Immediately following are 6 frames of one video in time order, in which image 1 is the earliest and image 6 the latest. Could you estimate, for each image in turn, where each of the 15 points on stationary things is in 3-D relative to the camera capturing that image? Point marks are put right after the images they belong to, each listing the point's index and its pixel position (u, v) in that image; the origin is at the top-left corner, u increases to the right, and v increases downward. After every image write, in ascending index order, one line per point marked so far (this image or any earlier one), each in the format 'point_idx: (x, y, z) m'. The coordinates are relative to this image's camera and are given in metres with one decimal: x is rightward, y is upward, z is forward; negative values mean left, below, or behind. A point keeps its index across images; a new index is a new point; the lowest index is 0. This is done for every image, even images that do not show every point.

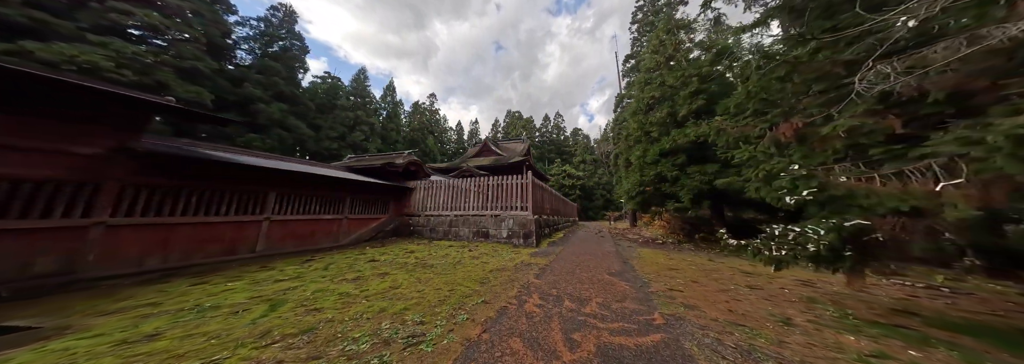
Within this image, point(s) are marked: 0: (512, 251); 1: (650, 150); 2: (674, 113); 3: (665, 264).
0: (0.0, -2.0, +6.3) m
1: (+4.4, +1.0, +6.8) m
2: (+5.3, +2.2, +6.9) m
3: (+3.2, -1.7, +4.5) m
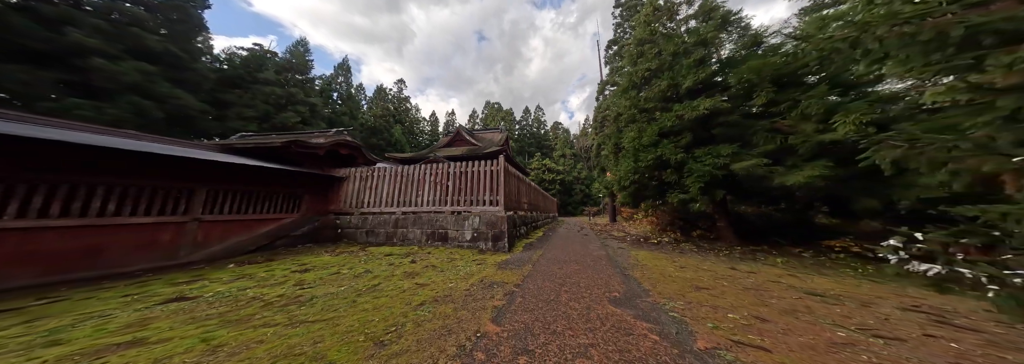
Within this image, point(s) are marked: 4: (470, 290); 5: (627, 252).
0: (-0.8, -1.7, +4.7) m
1: (+3.5, +1.3, +5.6) m
2: (+4.4, +2.5, +5.8) m
3: (+2.5, -1.4, +3.2) m
4: (-0.6, -1.4, +2.8) m
5: (+3.0, -1.8, +5.6) m
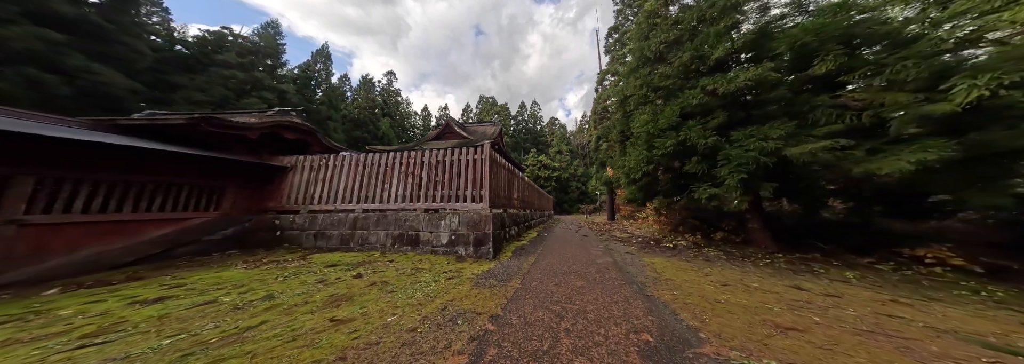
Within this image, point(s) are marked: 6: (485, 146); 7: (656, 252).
0: (-1.1, -1.5, +3.6) m
1: (+3.2, +1.5, +4.6) m
2: (+4.1, +2.7, +4.8) m
3: (+2.3, -1.2, +2.1) m
4: (-0.8, -1.2, +1.8) m
5: (+2.7, -1.6, +4.6) m
6: (-0.7, +0.9, +5.3) m
7: (+3.3, -1.6, +4.8) m
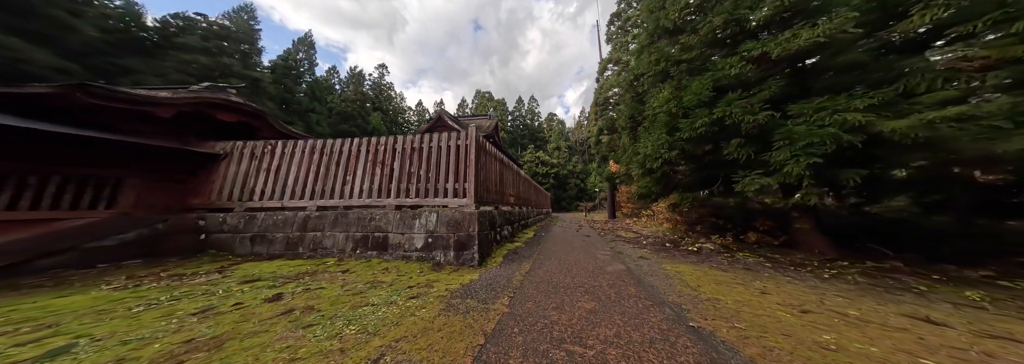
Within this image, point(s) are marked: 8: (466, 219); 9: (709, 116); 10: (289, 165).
0: (-1.3, -1.3, +2.7) m
1: (+3.1, +1.7, +3.7) m
2: (+3.9, +2.9, +3.9) m
3: (+2.1, -1.0, +1.3) m
4: (-1.0, -1.1, +0.9) m
5: (+2.5, -1.4, +3.8) m
6: (-0.9, +1.1, +4.4) m
7: (+3.1, -1.4, +4.0) m
8: (-0.8, -0.7, +3.8) m
9: (+3.0, +1.0, +3.2) m
10: (-4.0, +0.3, +3.9) m
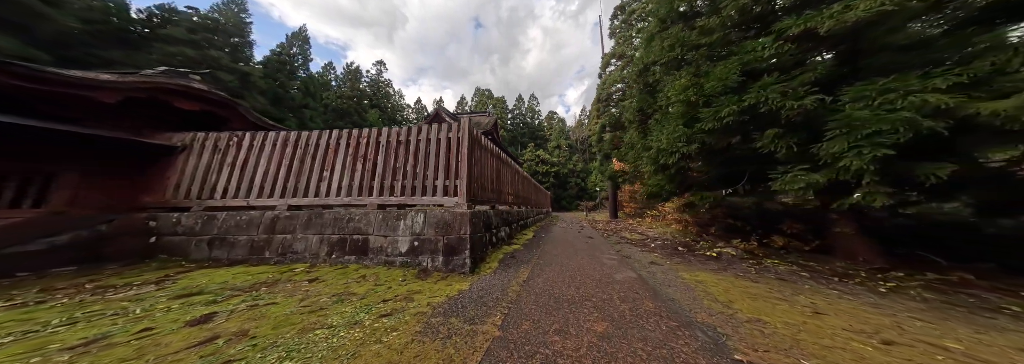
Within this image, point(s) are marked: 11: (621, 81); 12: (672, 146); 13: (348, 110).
0: (-1.3, -1.3, +2.3) m
1: (+3.0, +1.8, +3.3) m
2: (+3.9, +3.0, +3.4) m
3: (+2.1, -1.0, +0.8) m
4: (-1.0, -1.0, +0.4) m
5: (+2.5, -1.4, +3.3) m
6: (-0.9, +1.1, +4.0) m
7: (+3.0, -1.3, +3.5) m
8: (-0.9, -0.6, +3.4) m
9: (+2.9, +1.1, +2.8) m
10: (-4.1, +0.4, +3.4) m
11: (+5.8, +5.4, +11.5) m
12: (+2.7, +0.6, +3.6) m
13: (-12.9, +5.5, +16.8) m
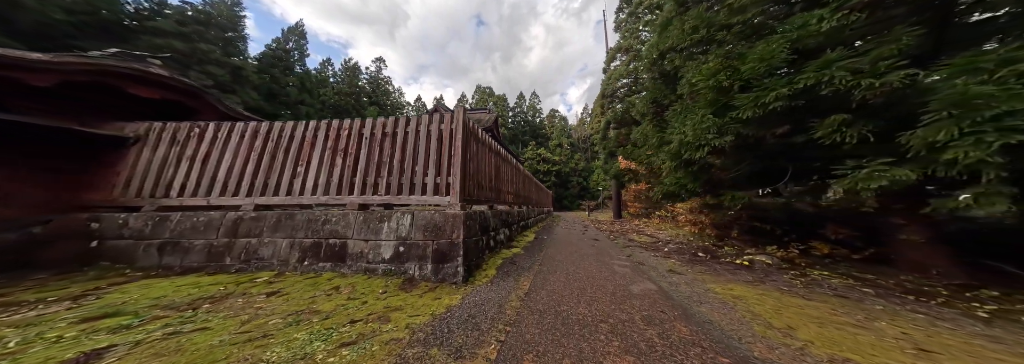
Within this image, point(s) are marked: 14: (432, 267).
0: (-1.3, -1.2, +1.8) m
1: (+3.0, +1.8, +2.8) m
2: (+3.9, +3.0, +3.0) m
3: (+2.0, -0.9, +0.4) m
4: (-1.1, -0.9, 0.0) m
5: (+2.5, -1.3, +2.8) m
6: (-0.9, +1.2, +3.5) m
7: (+3.0, -1.3, +3.0) m
8: (-0.9, -0.6, +2.9) m
9: (+2.9, +1.1, +2.3) m
10: (-4.1, +0.4, +3.0) m
11: (+5.9, +5.5, +11.0) m
12: (+2.7, +0.7, +3.1) m
13: (-12.7, +5.6, +16.5) m
14: (-1.1, -1.2, +2.9) m
